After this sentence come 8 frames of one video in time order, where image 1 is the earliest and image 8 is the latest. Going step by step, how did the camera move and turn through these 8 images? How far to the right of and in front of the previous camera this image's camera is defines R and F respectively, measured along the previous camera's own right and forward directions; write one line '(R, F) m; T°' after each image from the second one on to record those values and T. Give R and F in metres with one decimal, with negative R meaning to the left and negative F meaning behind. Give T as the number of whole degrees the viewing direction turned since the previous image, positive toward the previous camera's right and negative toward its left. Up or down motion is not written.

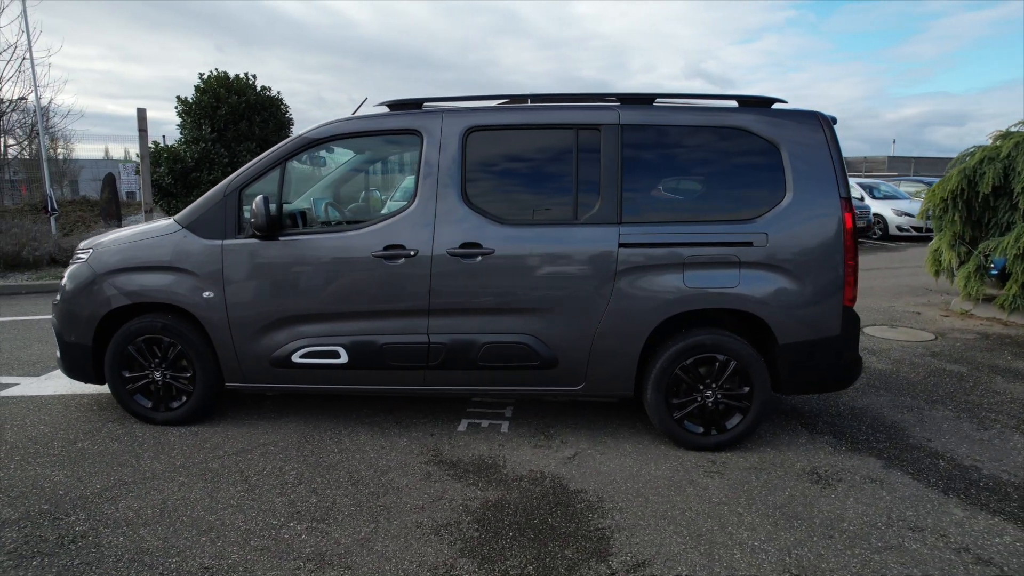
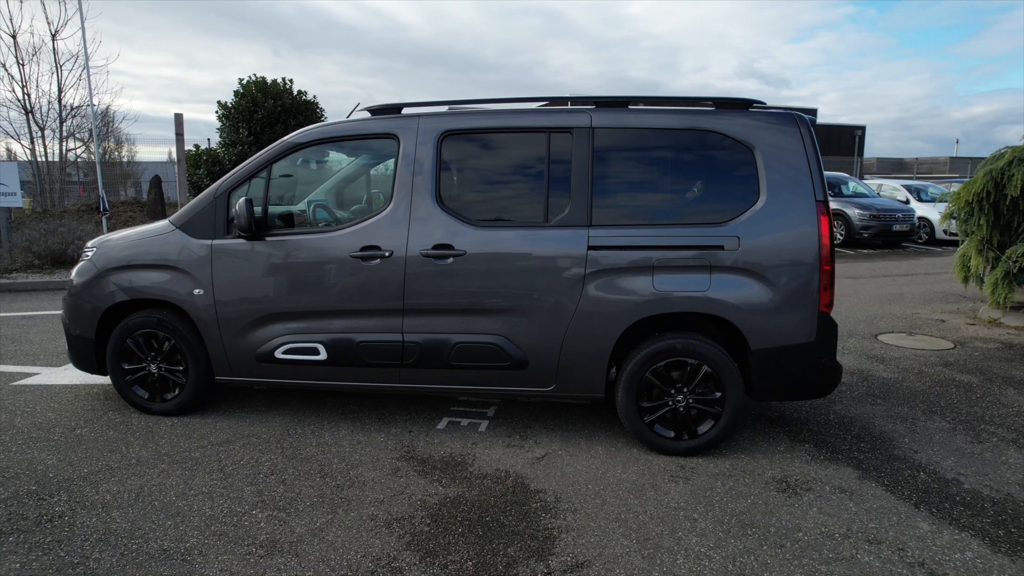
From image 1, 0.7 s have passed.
(+0.4, 0.0) m; -4°
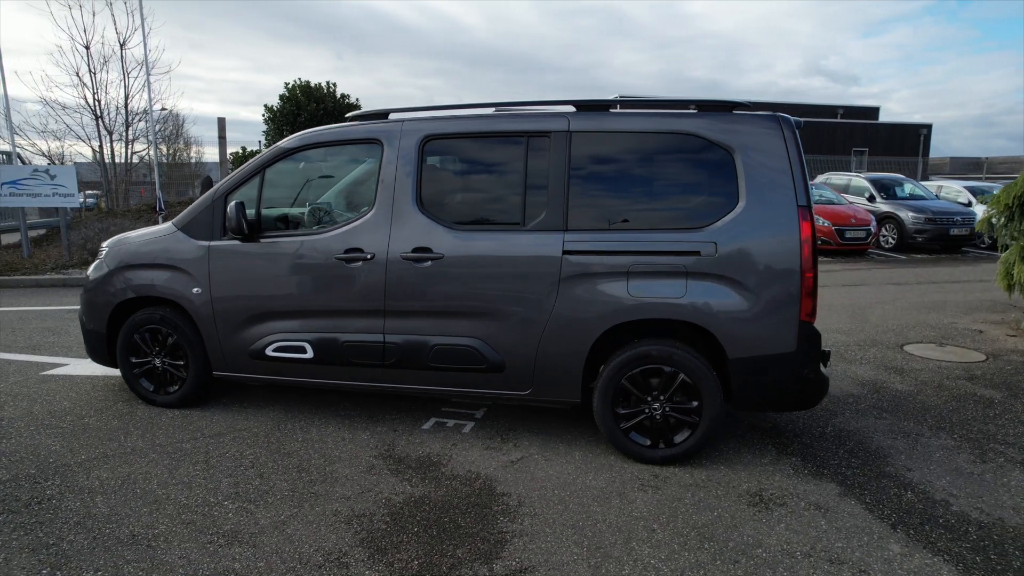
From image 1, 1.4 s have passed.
(+0.4, 0.0) m; -5°
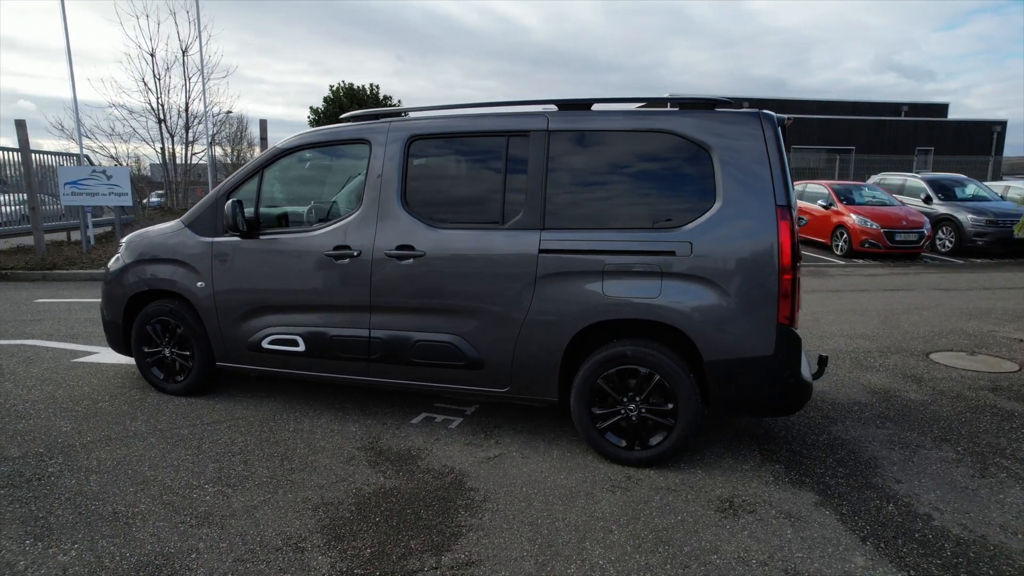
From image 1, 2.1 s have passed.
(+0.4, 0.0) m; -5°
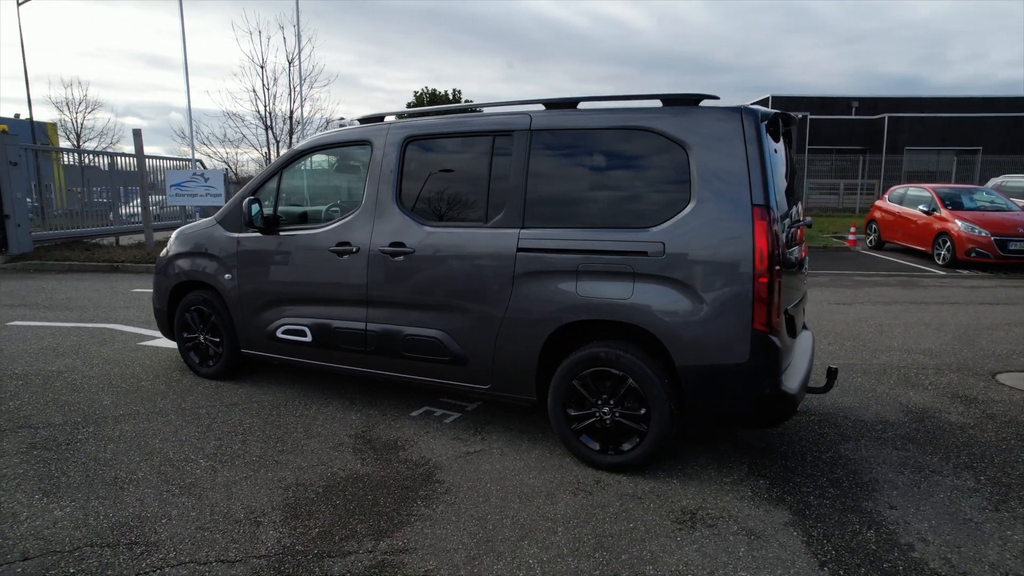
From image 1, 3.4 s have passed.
(+0.7, 0.0) m; -9°
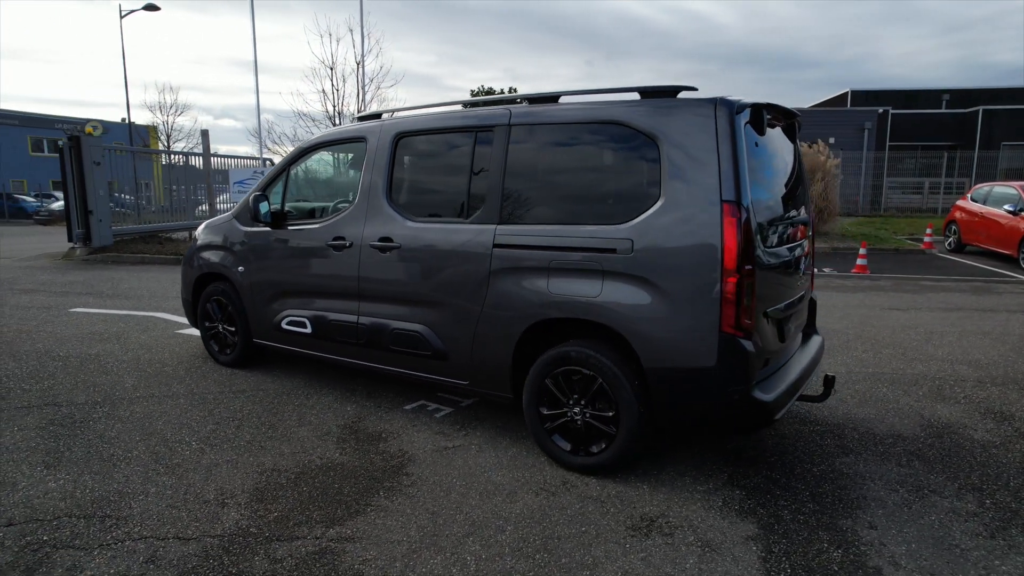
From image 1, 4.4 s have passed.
(+0.5, +0.1) m; -7°
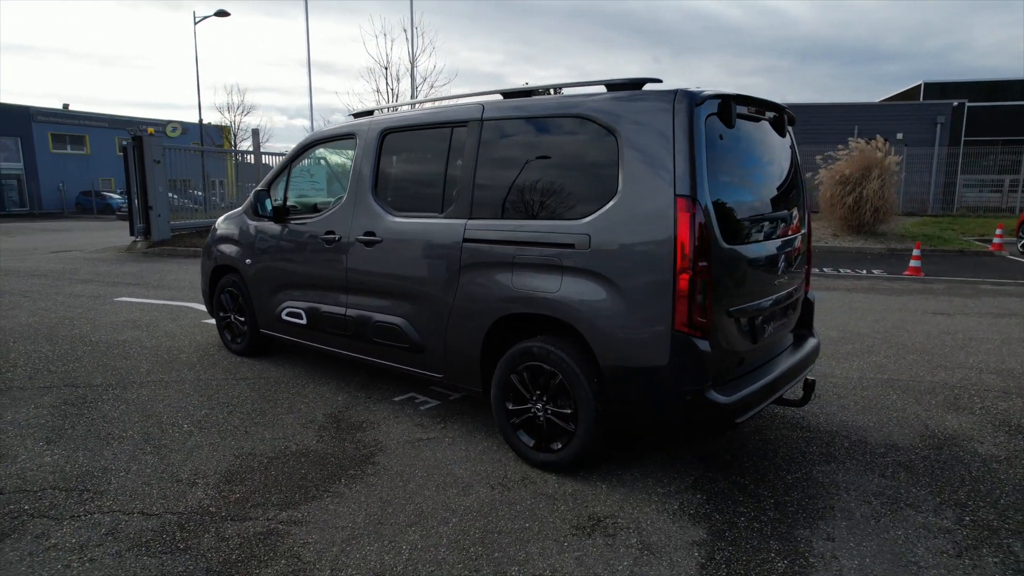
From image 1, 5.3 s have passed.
(+0.5, 0.0) m; -6°
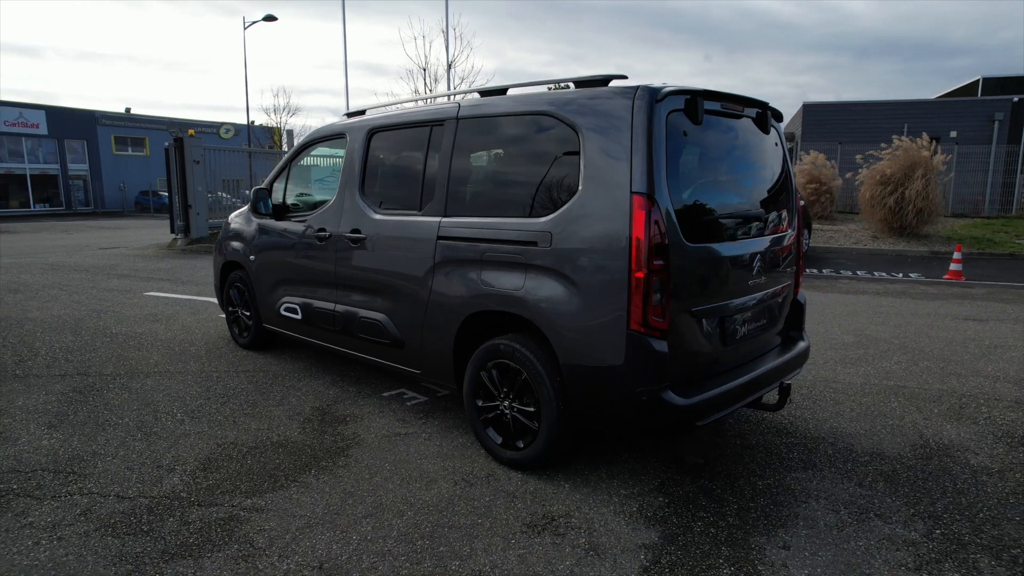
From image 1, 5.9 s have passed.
(+0.4, 0.0) m; -4°
